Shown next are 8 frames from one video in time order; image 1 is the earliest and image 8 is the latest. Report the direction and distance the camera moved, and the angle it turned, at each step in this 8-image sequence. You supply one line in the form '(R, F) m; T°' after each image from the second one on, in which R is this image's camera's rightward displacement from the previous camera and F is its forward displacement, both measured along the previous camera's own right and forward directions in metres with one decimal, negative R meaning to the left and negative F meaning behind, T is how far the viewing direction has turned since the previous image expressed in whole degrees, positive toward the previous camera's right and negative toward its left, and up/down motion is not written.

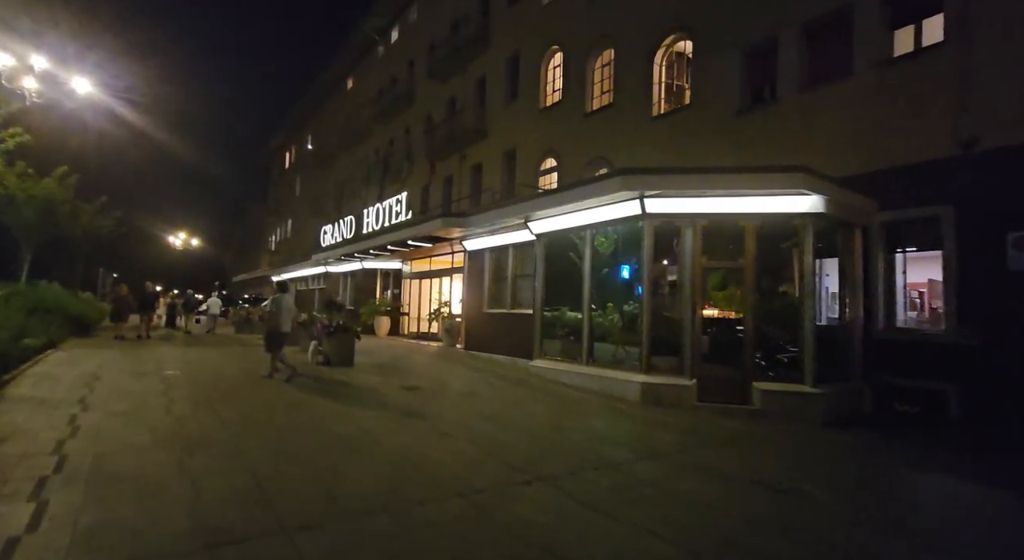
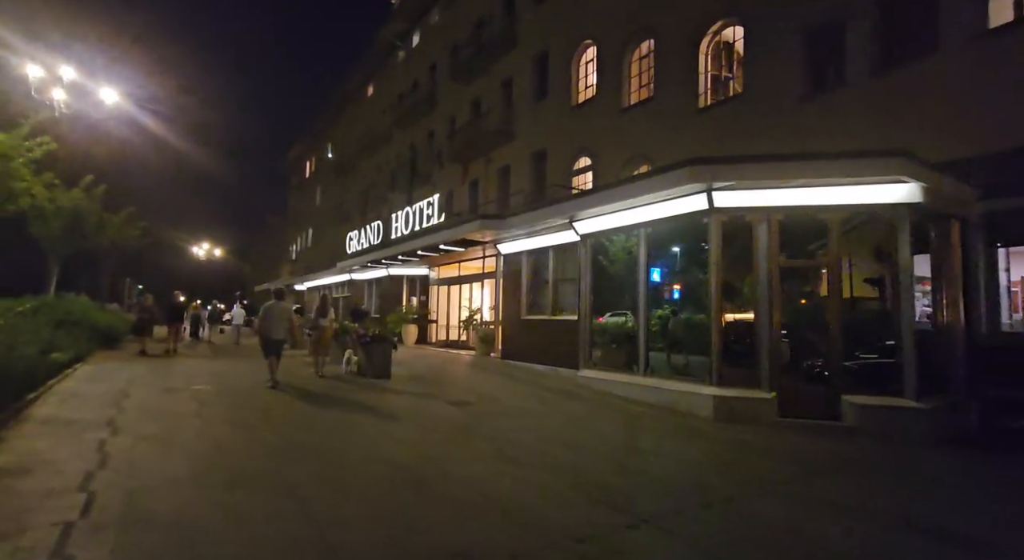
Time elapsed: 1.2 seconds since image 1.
(-0.6, +0.7) m; -2°
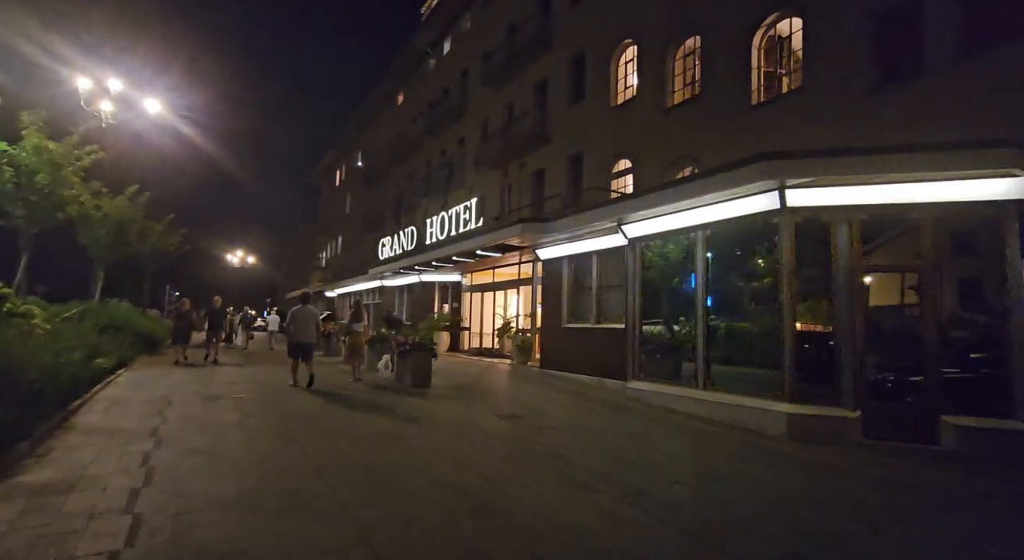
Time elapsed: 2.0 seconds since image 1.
(-0.4, +0.4) m; -3°
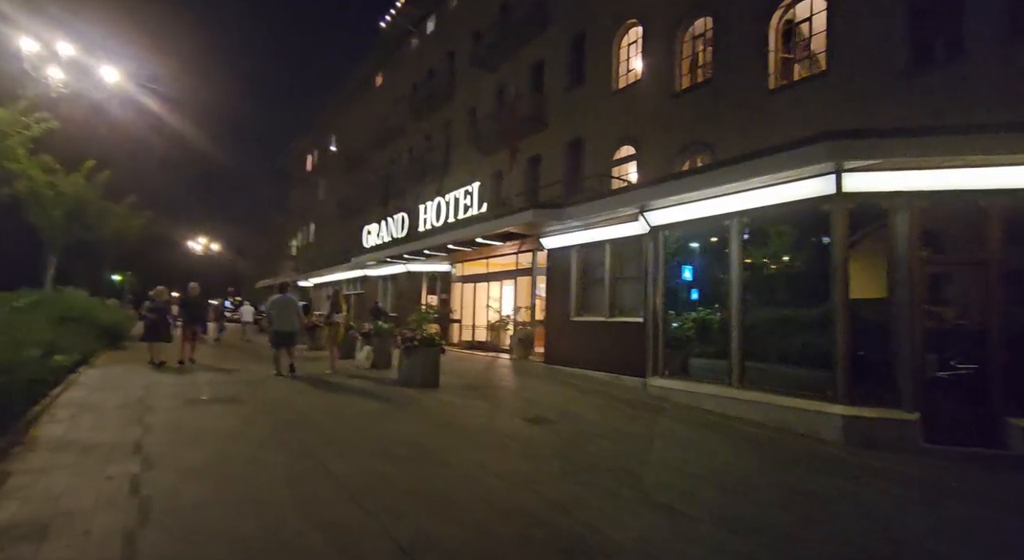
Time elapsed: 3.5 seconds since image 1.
(-0.8, +0.8) m; +3°
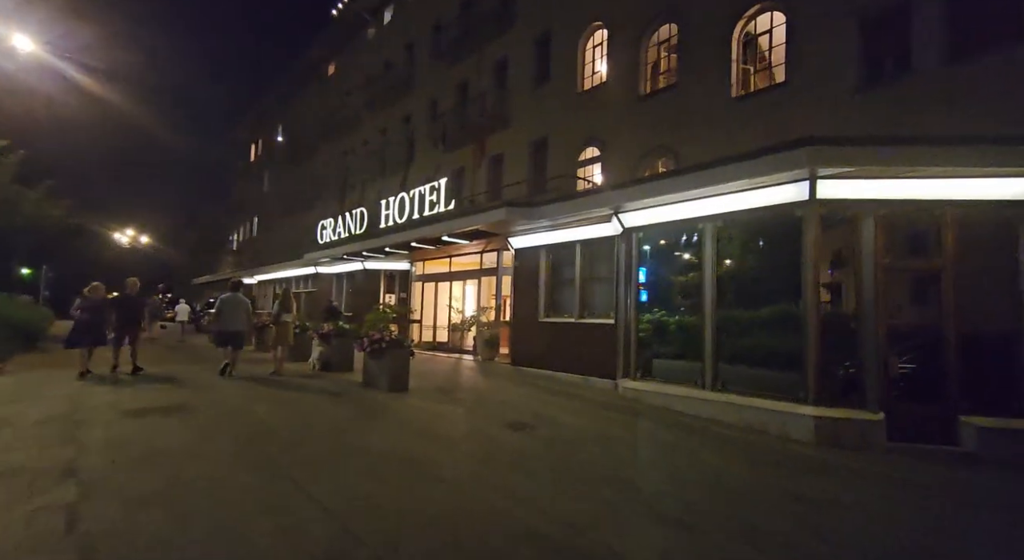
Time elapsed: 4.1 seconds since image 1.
(-0.4, +0.2) m; +5°
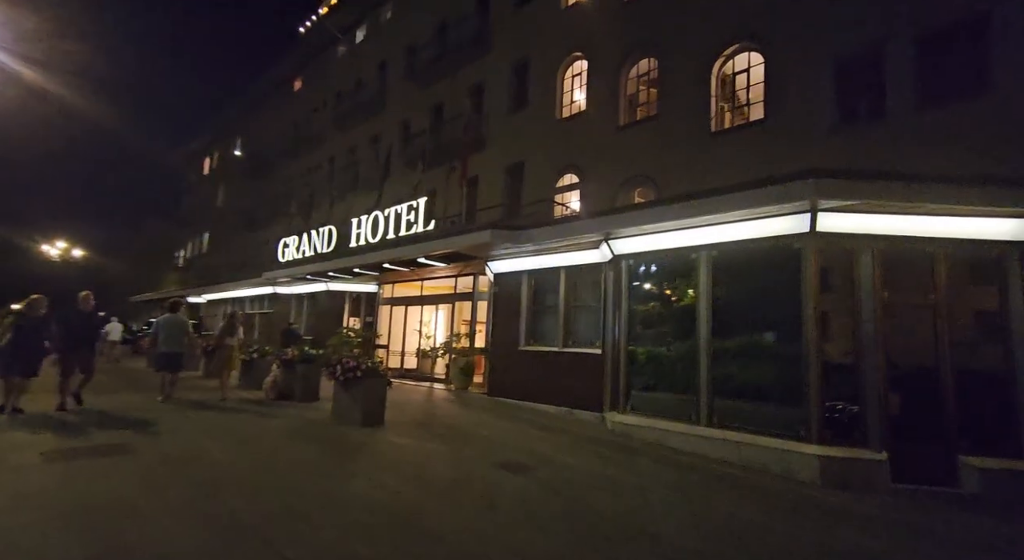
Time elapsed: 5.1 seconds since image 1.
(-0.5, +0.5) m; +5°
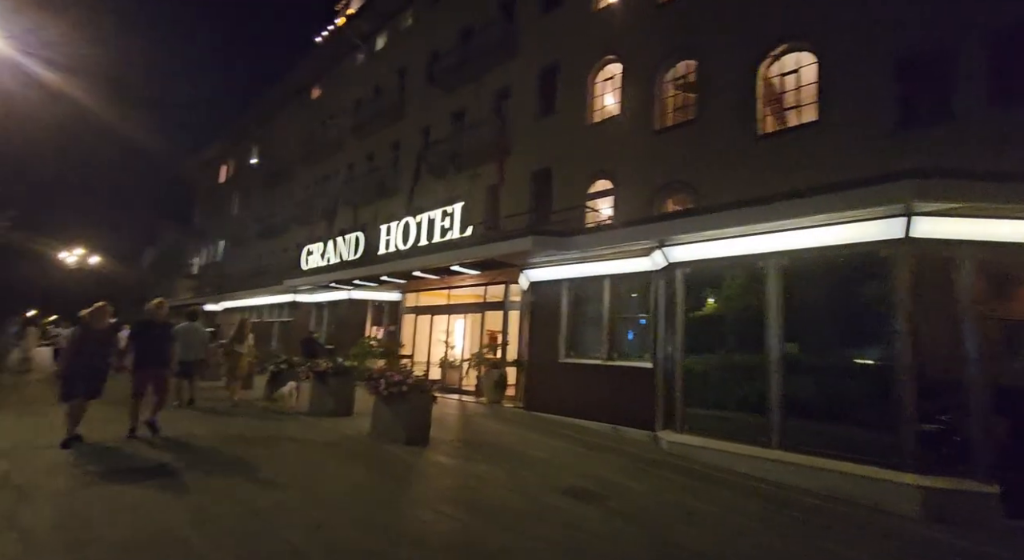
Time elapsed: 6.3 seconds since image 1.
(-0.7, +0.6) m; -1°
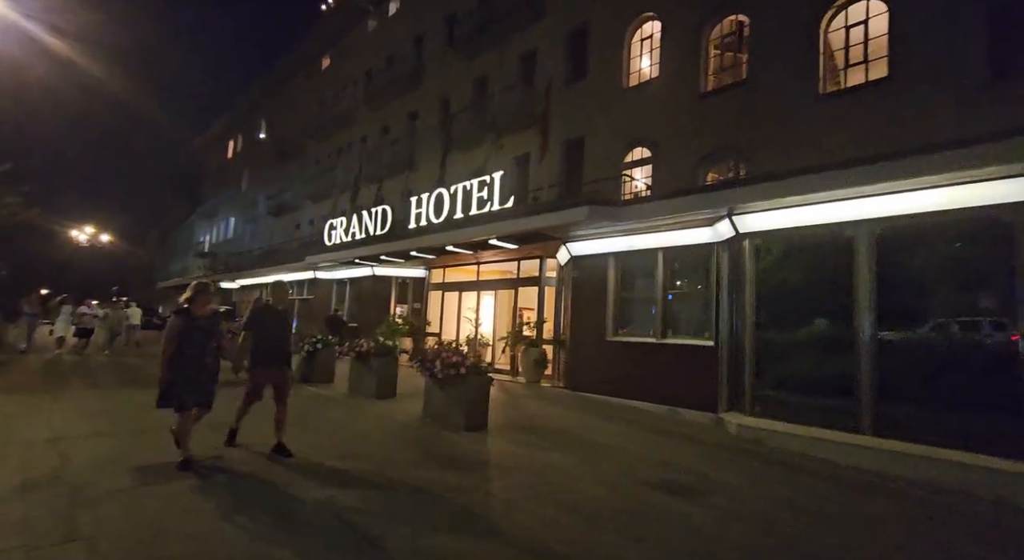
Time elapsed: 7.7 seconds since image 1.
(-0.7, +0.6) m; -1°
